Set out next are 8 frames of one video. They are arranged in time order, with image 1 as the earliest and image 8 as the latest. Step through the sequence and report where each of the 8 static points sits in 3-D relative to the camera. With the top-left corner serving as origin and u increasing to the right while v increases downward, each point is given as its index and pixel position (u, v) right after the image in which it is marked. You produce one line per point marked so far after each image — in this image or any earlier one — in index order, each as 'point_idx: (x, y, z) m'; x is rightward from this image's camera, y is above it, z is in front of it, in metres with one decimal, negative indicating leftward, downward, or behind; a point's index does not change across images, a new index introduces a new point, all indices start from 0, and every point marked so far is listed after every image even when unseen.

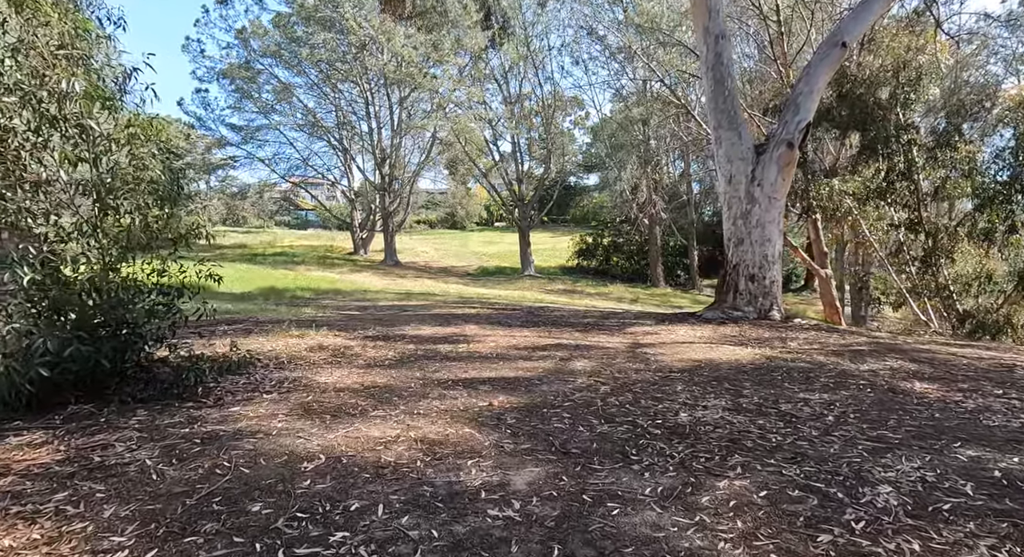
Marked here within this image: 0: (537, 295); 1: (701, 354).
0: (+0.5, -0.4, +18.2) m
1: (+1.4, -0.6, +6.0) m
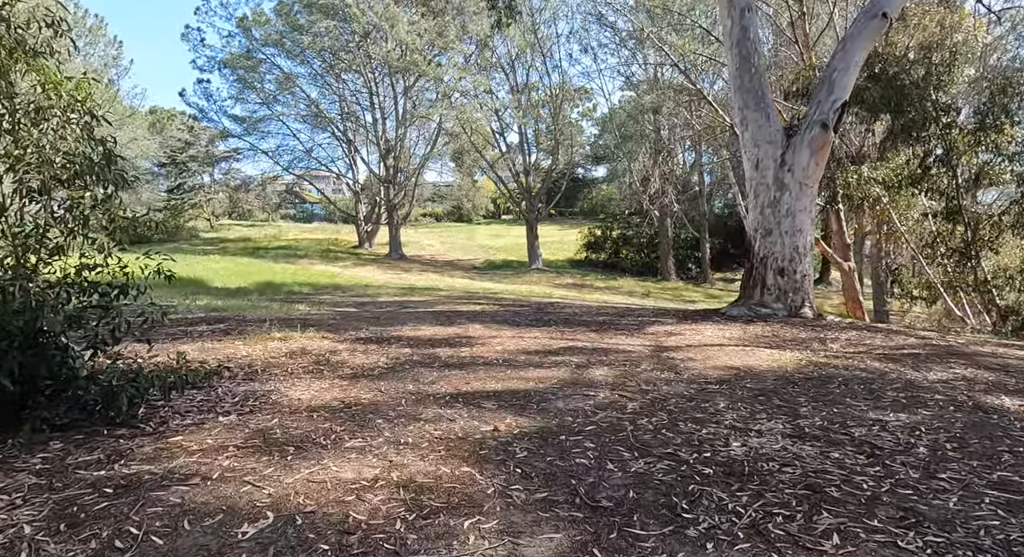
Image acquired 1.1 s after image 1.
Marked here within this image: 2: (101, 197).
0: (+0.7, -0.2, +17.5) m
1: (+1.5, -0.5, +5.3) m
2: (-1.9, +0.4, +3.7) m
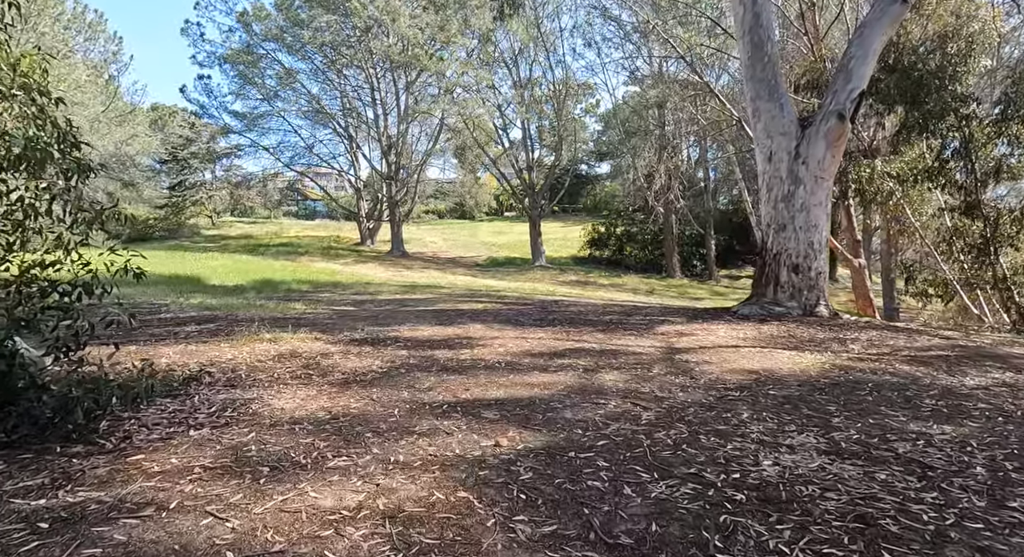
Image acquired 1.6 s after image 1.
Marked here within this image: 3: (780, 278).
0: (+0.8, -0.2, +17.1) m
1: (+1.5, -0.5, +5.0) m
2: (-1.9, +0.4, +3.4) m
3: (+2.9, 0.0, +8.7) m
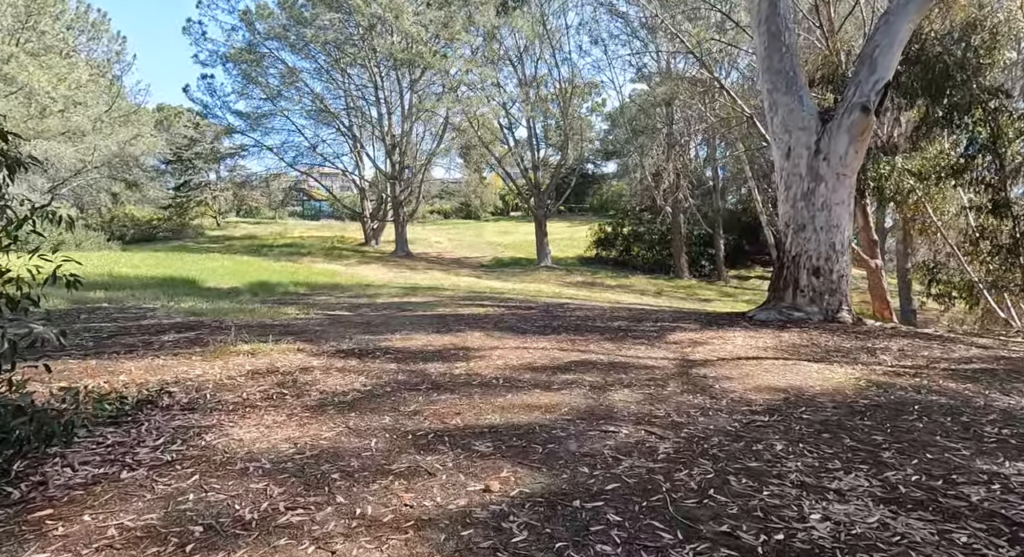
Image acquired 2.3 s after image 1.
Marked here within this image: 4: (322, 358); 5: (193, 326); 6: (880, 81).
0: (+0.9, -0.2, +16.7) m
1: (+1.5, -0.6, +4.5) m
2: (-1.9, +0.3, +3.0) m
3: (+3.0, 0.0, +8.2) m
4: (-1.2, -0.5, +4.9) m
5: (-2.8, -0.4, +7.0) m
6: (+3.6, +1.9, +7.8) m
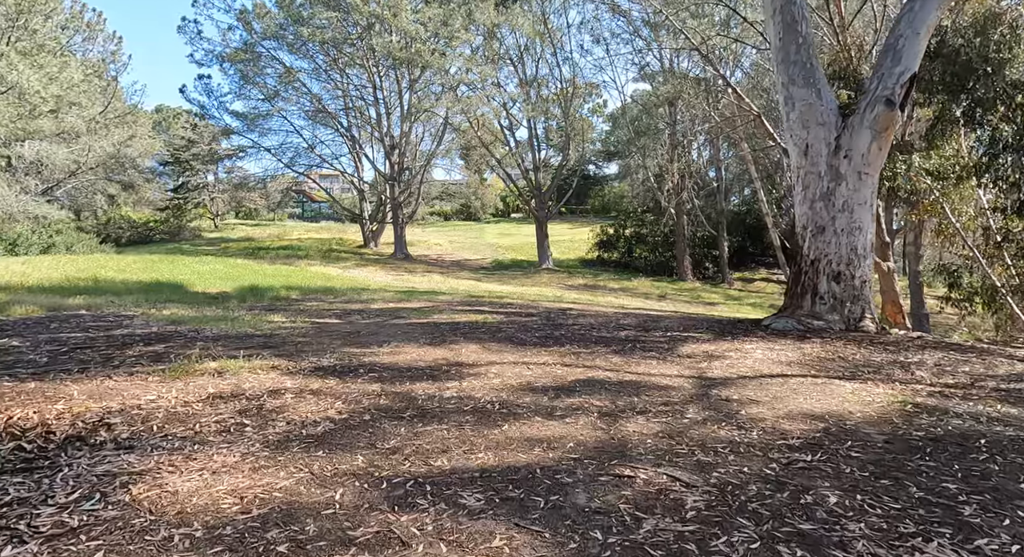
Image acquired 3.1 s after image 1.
0: (+0.9, -0.3, +16.1) m
1: (+1.5, -0.6, +4.0) m
2: (-2.0, +0.3, +2.4) m
3: (+2.9, -0.1, +7.7) m
4: (-1.2, -0.5, +4.4) m
5: (-2.8, -0.5, +6.5) m
6: (+3.6, +1.9, +7.3) m
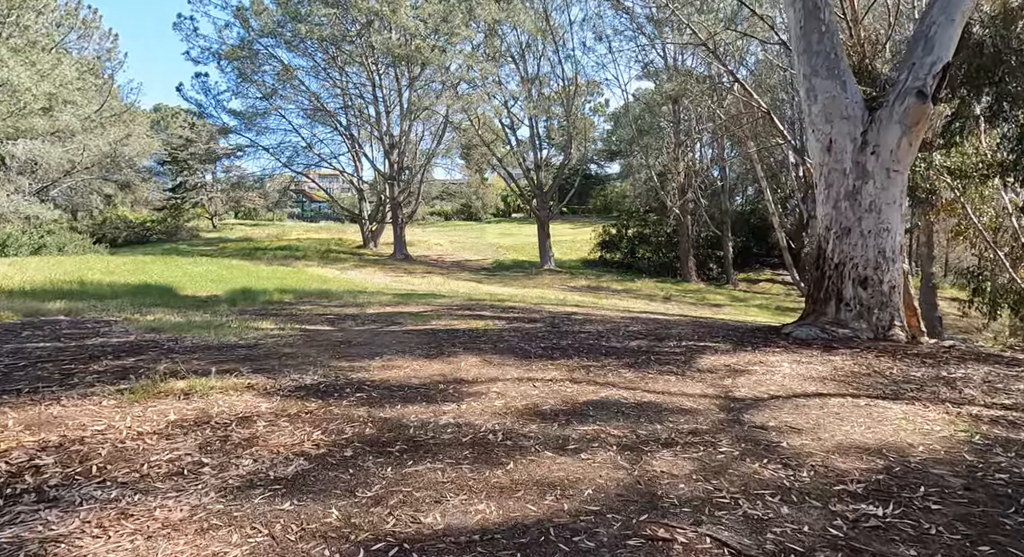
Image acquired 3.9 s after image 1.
0: (+0.9, -0.3, +15.6) m
1: (+1.5, -0.6, +3.4) m
2: (-1.9, +0.3, +1.9) m
3: (+3.0, -0.1, +7.1) m
4: (-1.2, -0.6, +3.9) m
5: (-2.8, -0.5, +6.0) m
6: (+3.6, +1.8, +6.8) m
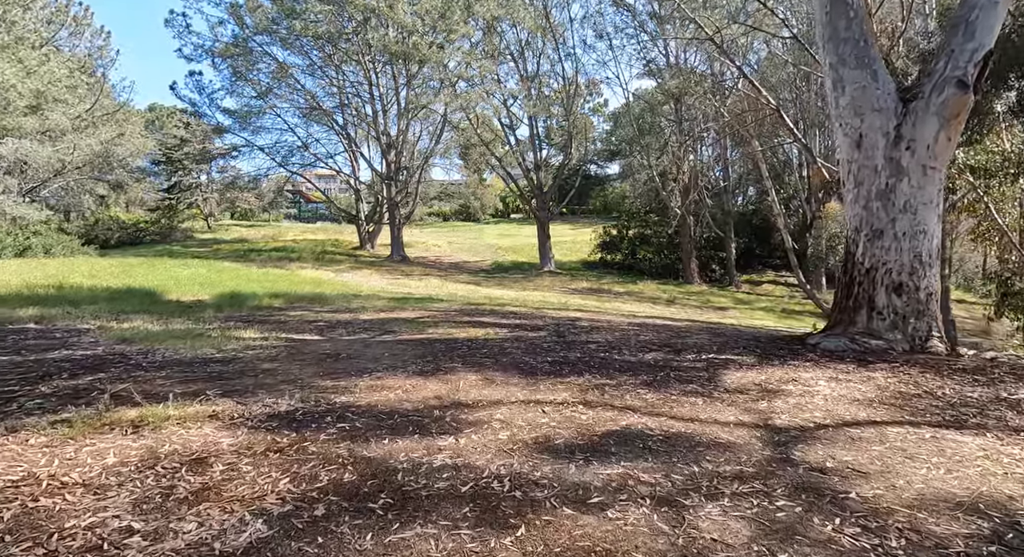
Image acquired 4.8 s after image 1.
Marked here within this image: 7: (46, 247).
0: (+0.9, -0.4, +15.0) m
1: (+1.5, -0.7, +2.9) m
2: (-1.9, +0.2, +1.4) m
3: (+3.0, -0.2, +6.6) m
4: (-1.1, -0.6, +3.3) m
5: (-2.7, -0.6, +5.4) m
6: (+3.6, +1.8, +6.2) m
7: (-11.7, +0.8, +20.0) m
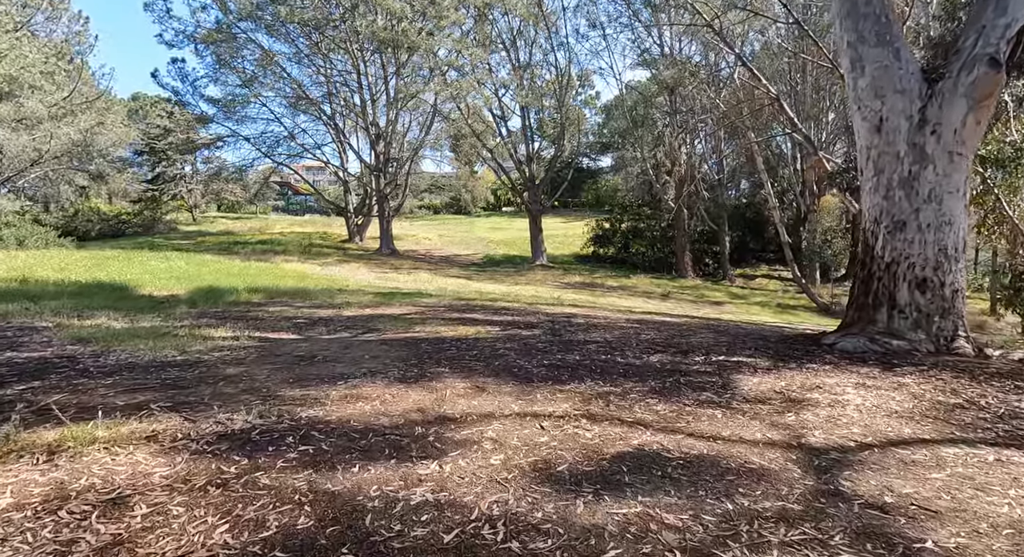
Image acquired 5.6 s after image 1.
0: (+0.8, -0.3, +14.5) m
1: (+1.5, -0.7, +2.4) m
2: (-1.9, +0.2, +0.8) m
3: (+2.9, -0.1, +6.1) m
4: (-1.2, -0.6, +2.8) m
5: (-2.8, -0.5, +4.8) m
6: (+3.6, +1.8, +5.7) m
7: (-11.9, +1.0, +19.3) m
